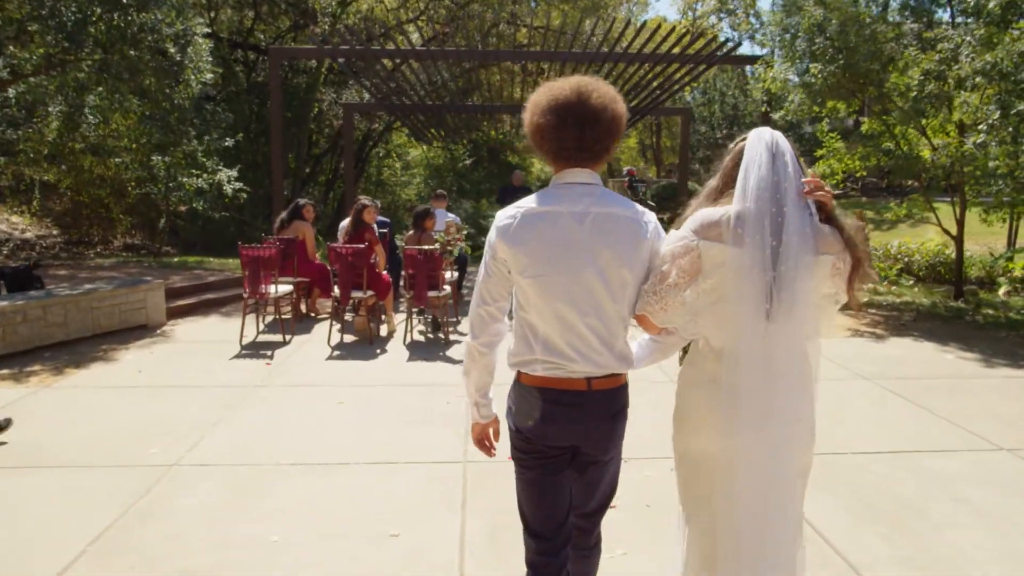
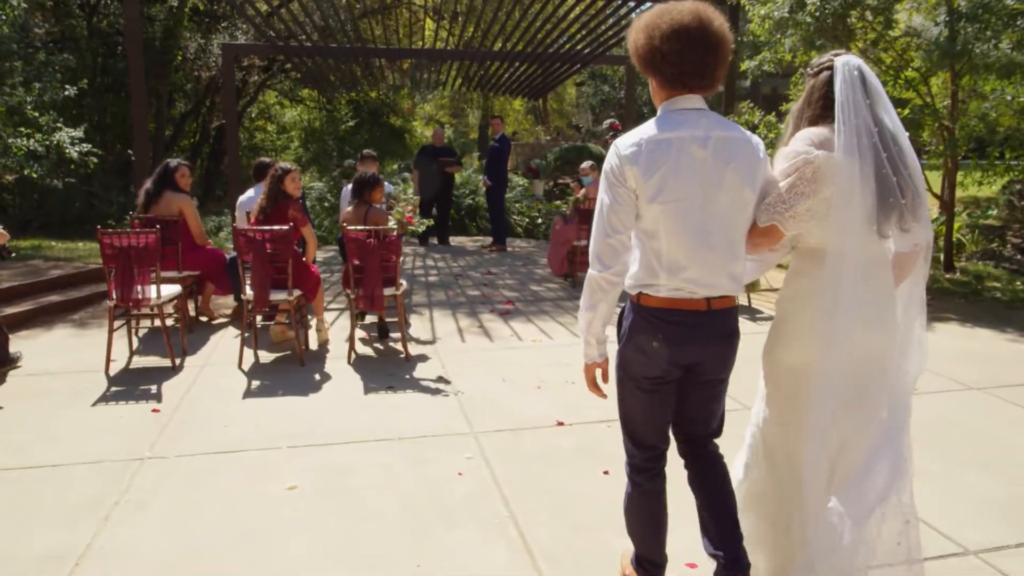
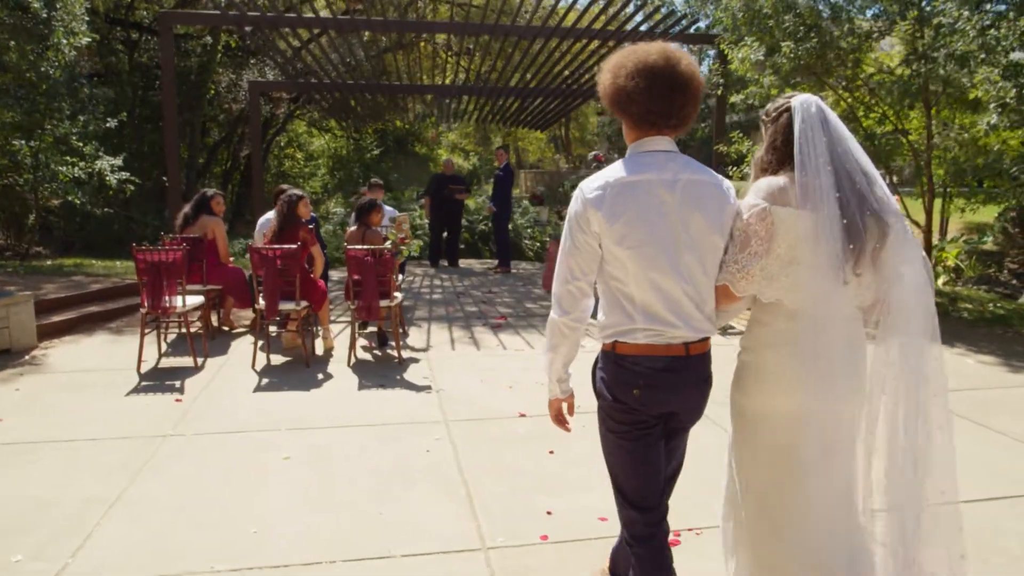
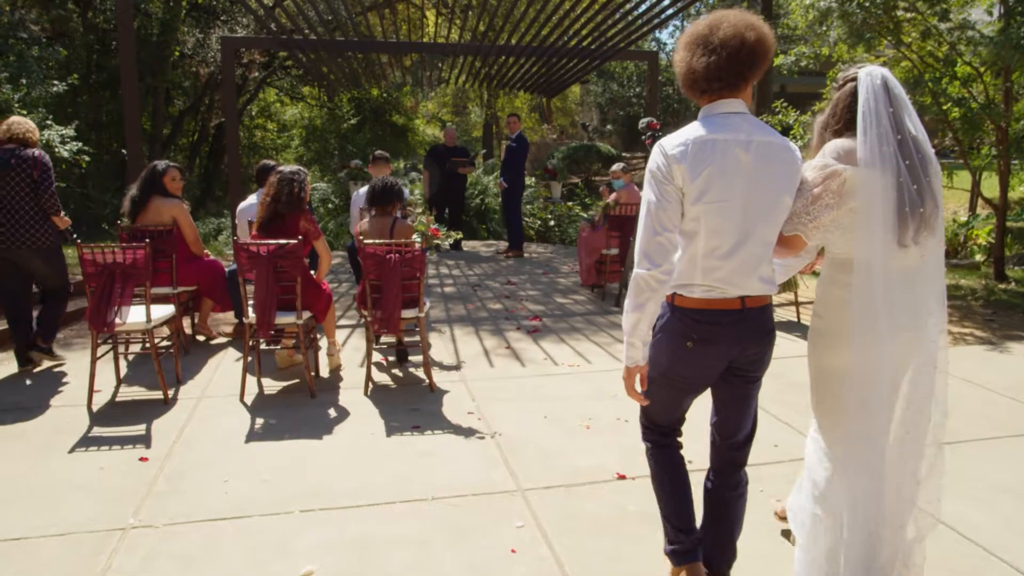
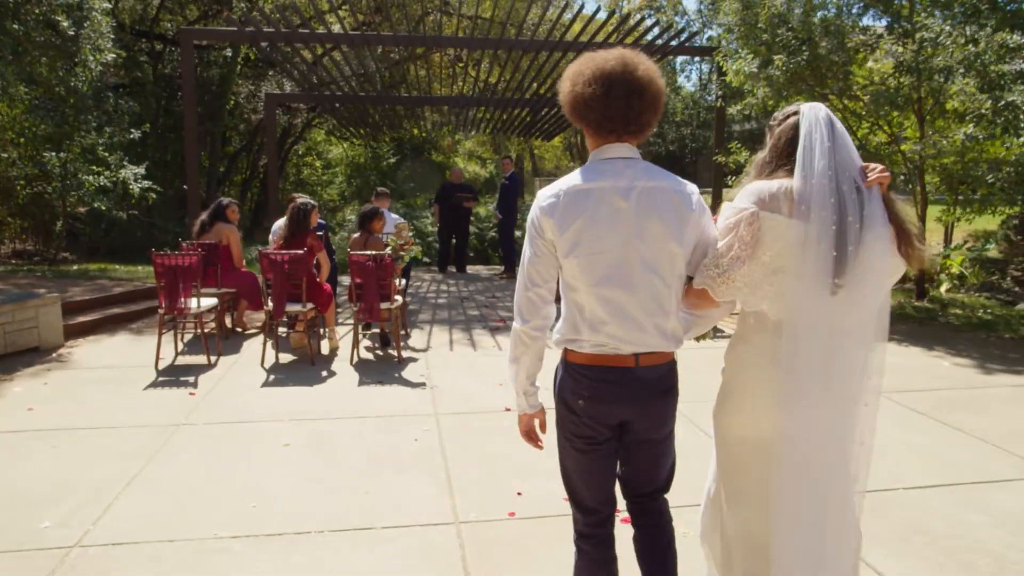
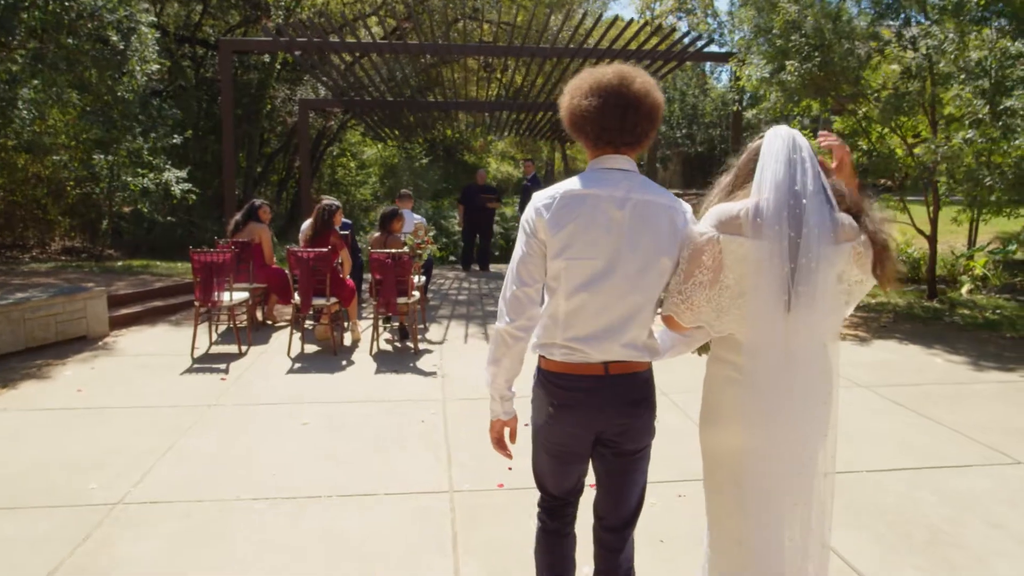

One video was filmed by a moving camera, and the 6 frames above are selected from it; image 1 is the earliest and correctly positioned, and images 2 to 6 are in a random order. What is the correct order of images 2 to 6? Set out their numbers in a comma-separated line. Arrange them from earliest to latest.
6, 5, 3, 2, 4
